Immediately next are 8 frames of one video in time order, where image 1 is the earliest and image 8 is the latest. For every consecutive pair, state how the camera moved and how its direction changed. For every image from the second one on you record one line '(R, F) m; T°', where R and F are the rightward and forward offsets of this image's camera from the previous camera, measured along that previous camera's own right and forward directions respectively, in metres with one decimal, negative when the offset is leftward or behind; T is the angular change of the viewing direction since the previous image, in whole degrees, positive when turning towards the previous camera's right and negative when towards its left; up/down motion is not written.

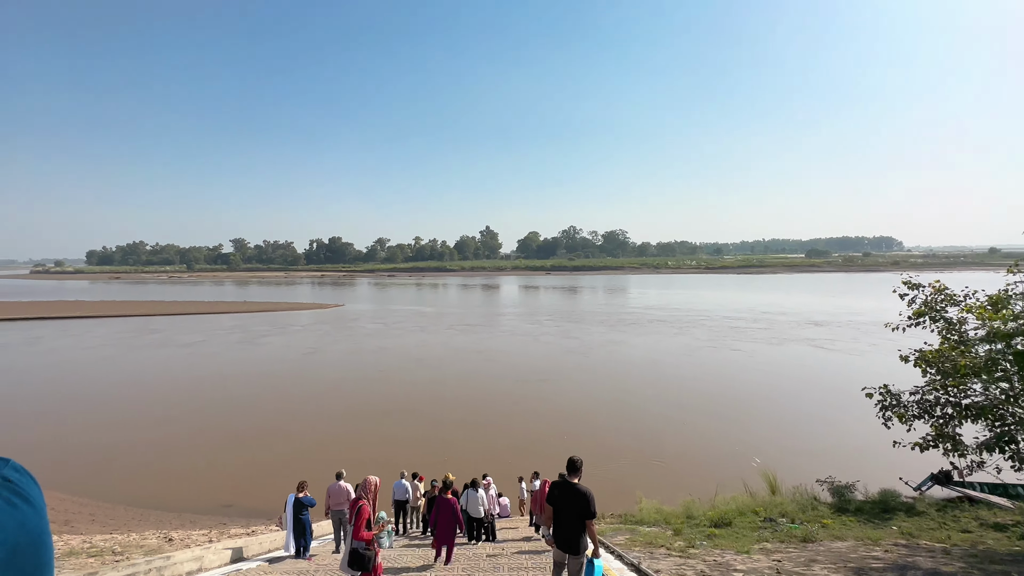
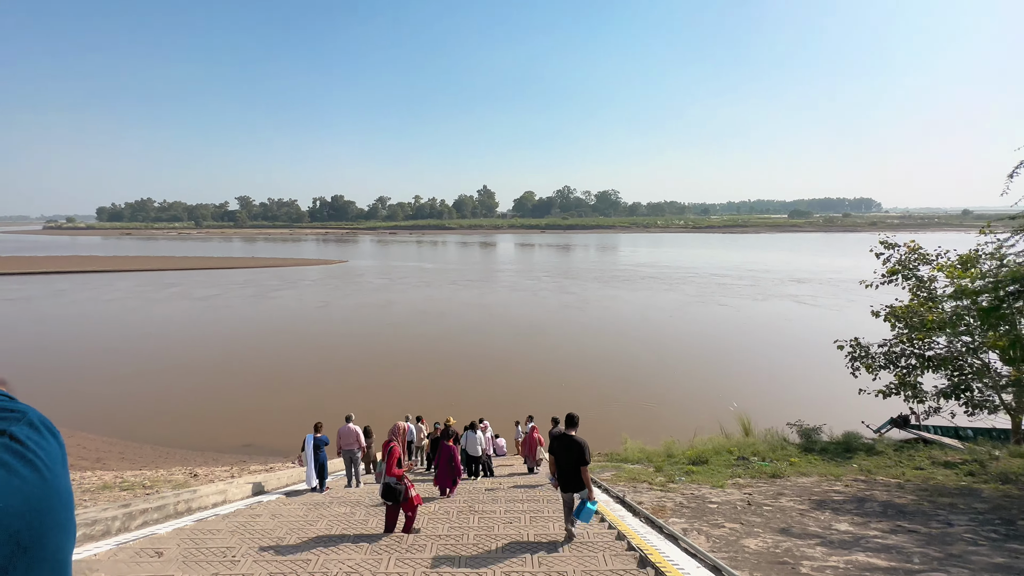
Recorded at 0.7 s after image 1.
(-0.2, -0.3) m; +2°
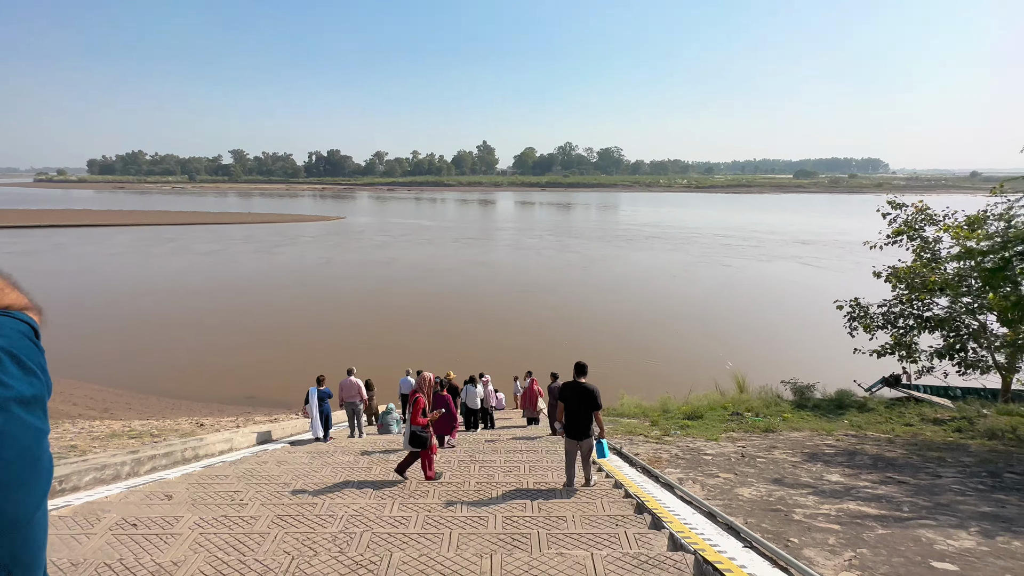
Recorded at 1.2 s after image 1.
(0.0, +0.1) m; 0°
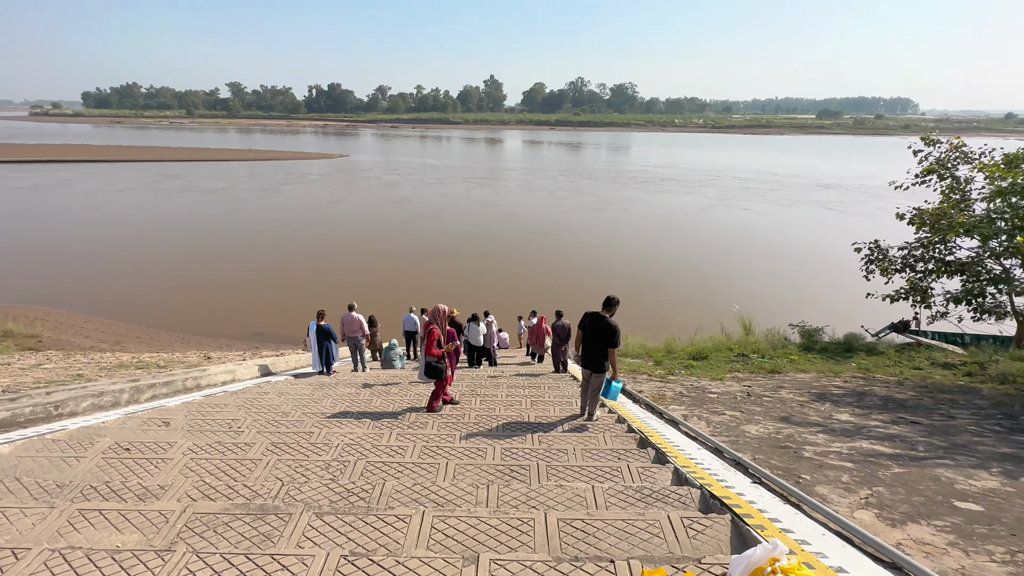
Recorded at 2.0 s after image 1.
(0.0, +0.3) m; -1°
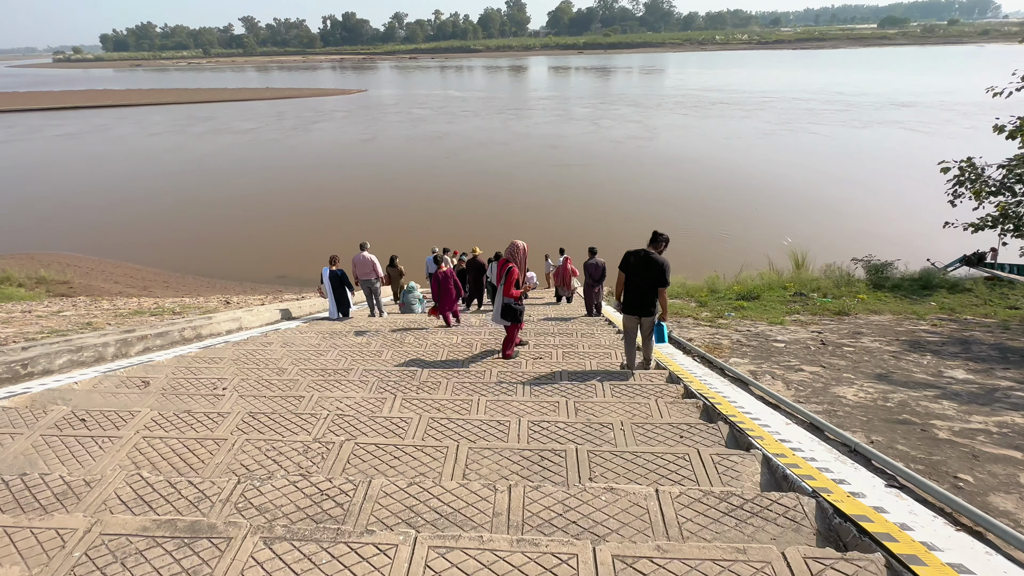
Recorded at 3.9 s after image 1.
(0.0, +0.9) m; -4°
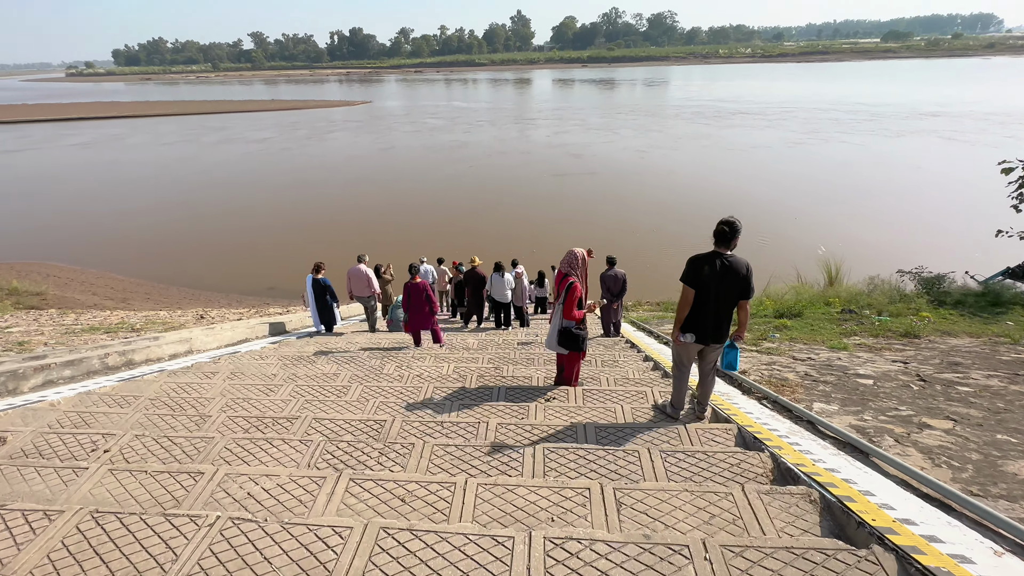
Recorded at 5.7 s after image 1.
(0.0, +1.1) m; 0°
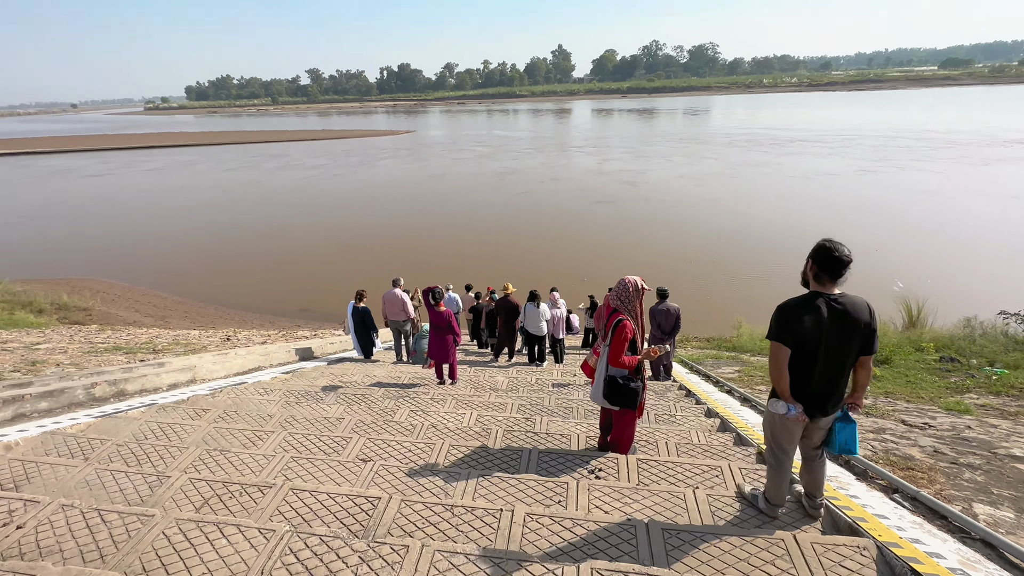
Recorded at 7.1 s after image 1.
(0.0, +0.7) m; -5°
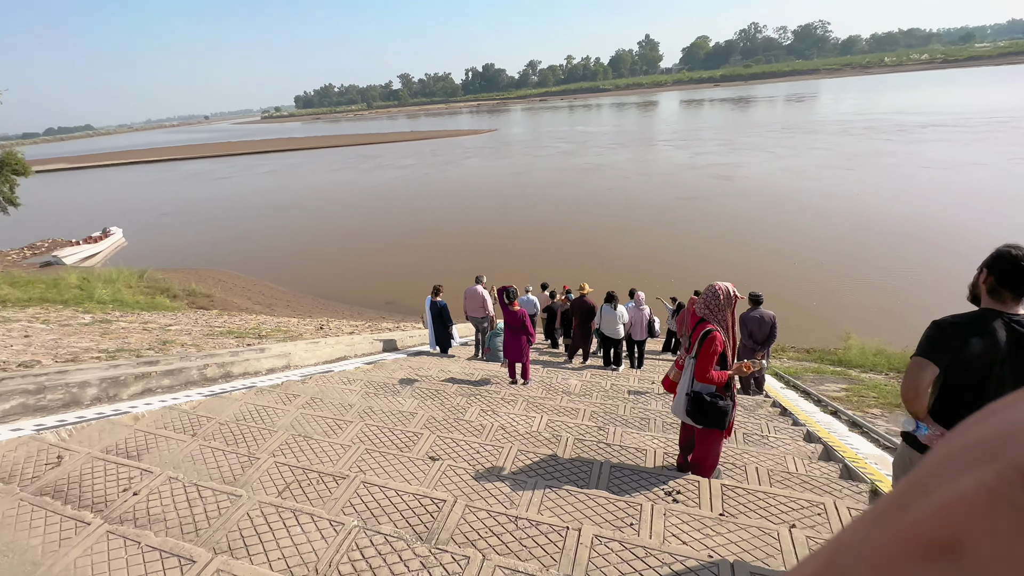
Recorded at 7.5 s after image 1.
(0.0, +0.1) m; -10°
